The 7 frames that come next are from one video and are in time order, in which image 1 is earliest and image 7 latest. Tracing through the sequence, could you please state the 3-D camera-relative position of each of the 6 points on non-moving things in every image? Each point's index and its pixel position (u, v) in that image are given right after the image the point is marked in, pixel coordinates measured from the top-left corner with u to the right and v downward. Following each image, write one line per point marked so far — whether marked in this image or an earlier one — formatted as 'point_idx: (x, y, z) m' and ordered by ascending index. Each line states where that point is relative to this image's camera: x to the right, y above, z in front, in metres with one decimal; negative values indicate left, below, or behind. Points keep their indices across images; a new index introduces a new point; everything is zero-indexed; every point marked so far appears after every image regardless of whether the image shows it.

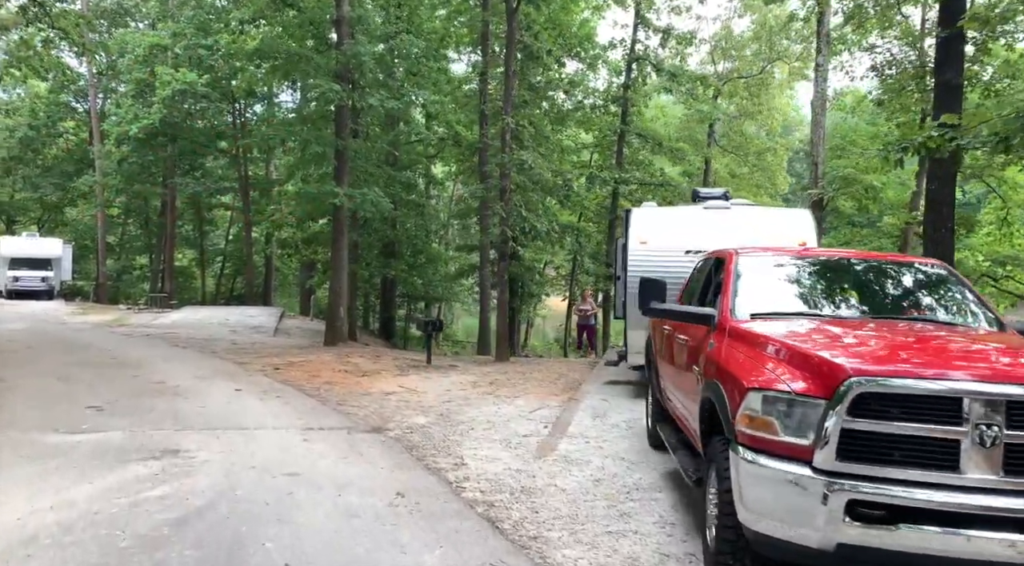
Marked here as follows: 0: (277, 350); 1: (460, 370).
0: (-4.7, -1.3, +17.4) m
1: (-0.9, -1.4, +14.3) m
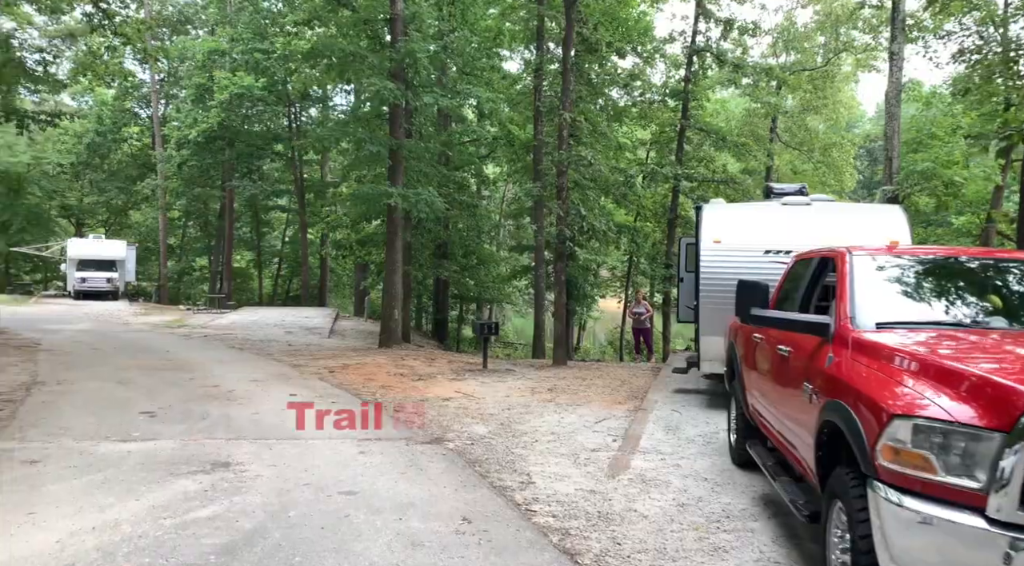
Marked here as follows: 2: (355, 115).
0: (-3.6, -1.3, +17.1) m
1: (+0.1, -1.4, +13.8) m
2: (-3.3, +3.5, +18.4) m
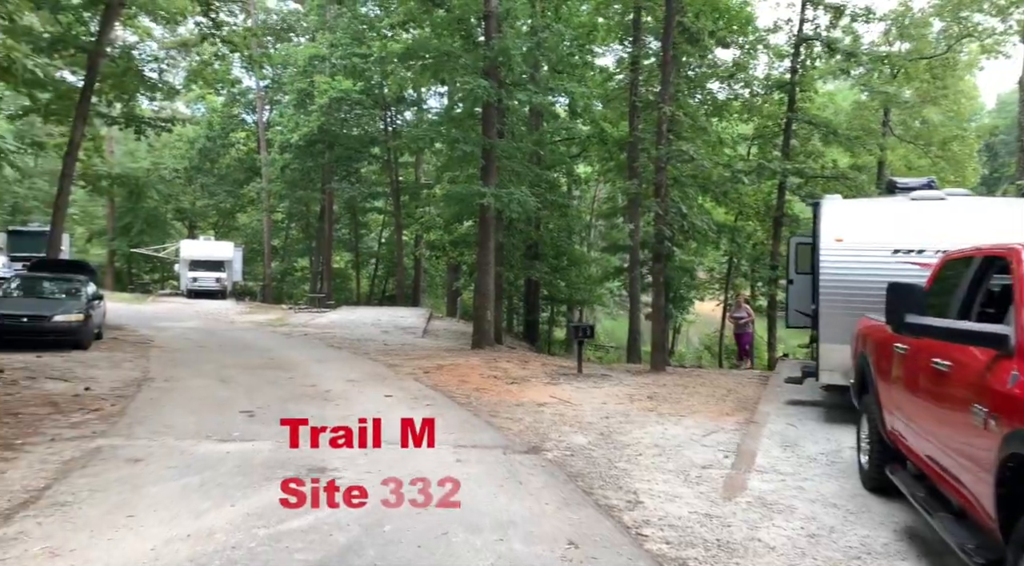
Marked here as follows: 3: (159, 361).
0: (-1.7, -1.3, +17.1) m
1: (+1.6, -1.5, +13.4) m
2: (-1.3, +3.5, +18.3) m
3: (-5.7, -1.2, +14.1) m
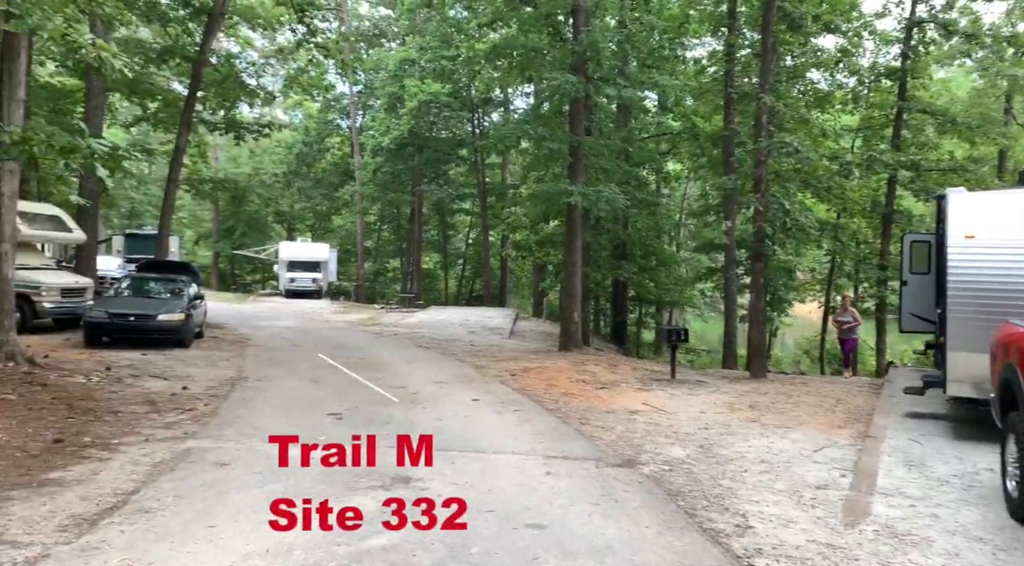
0: (0.0, -1.4, +16.7) m
1: (+2.9, -1.5, +12.7) m
2: (+0.5, +3.5, +17.9) m
3: (-4.2, -1.2, +14.2) m
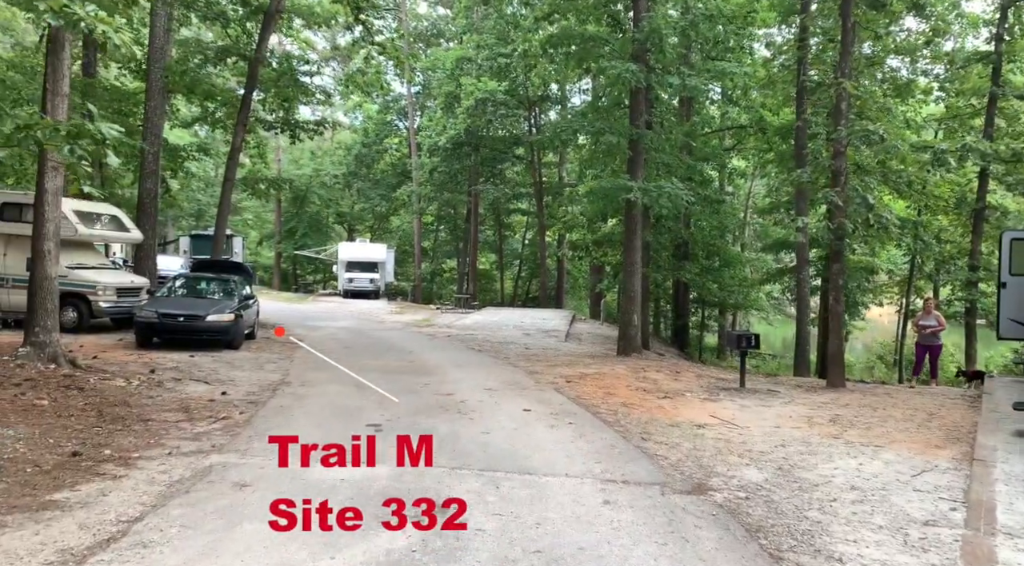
0: (+1.0, -1.4, +16.0) m
1: (+3.7, -1.5, +11.8) m
2: (+1.7, +3.5, +17.1) m
3: (-3.3, -1.2, +13.7) m
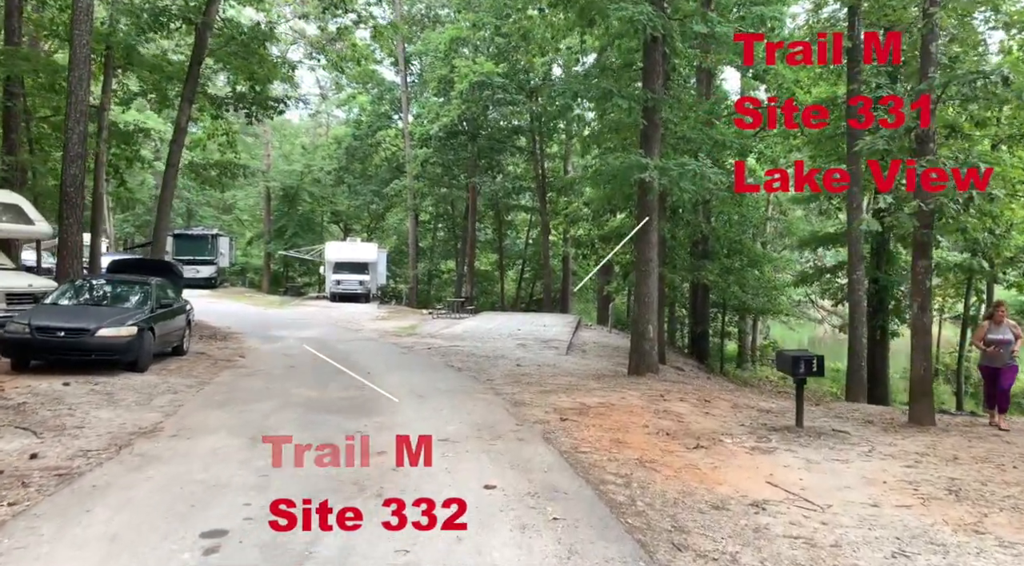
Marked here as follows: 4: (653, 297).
0: (+0.8, -1.4, +12.8) m
1: (+3.4, -1.5, +8.6) m
2: (+1.4, +3.4, +14.0) m
3: (-3.6, -1.3, +10.6) m
4: (+2.2, -0.2, +13.9) m
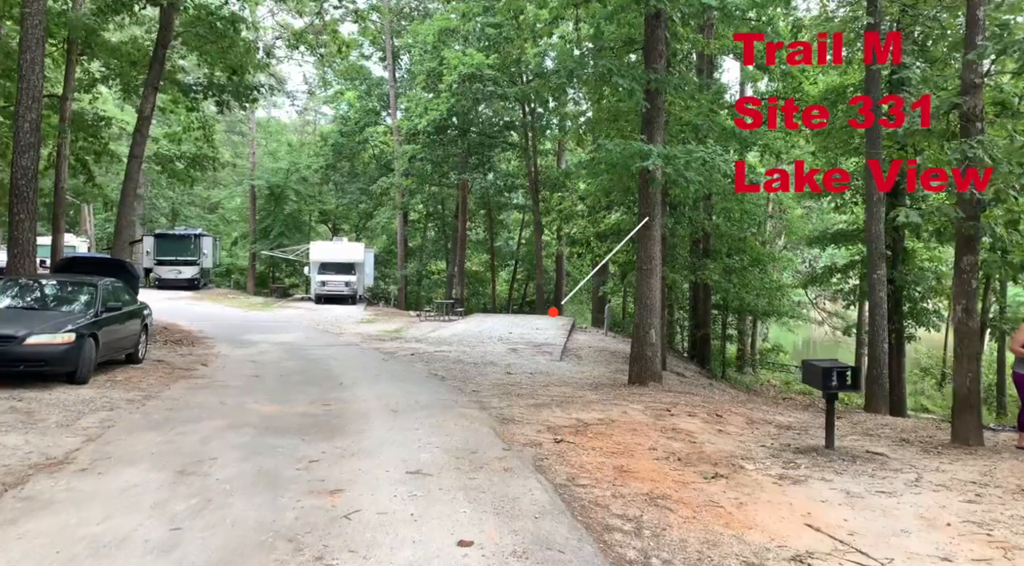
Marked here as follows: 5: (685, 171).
0: (+0.6, -1.4, +11.6) m
1: (+3.3, -1.5, +7.4) m
2: (+1.3, +3.4, +12.7) m
3: (-3.7, -1.3, +9.3) m
4: (+2.1, -0.2, +12.6) m
5: (+2.3, +1.5, +11.7) m
